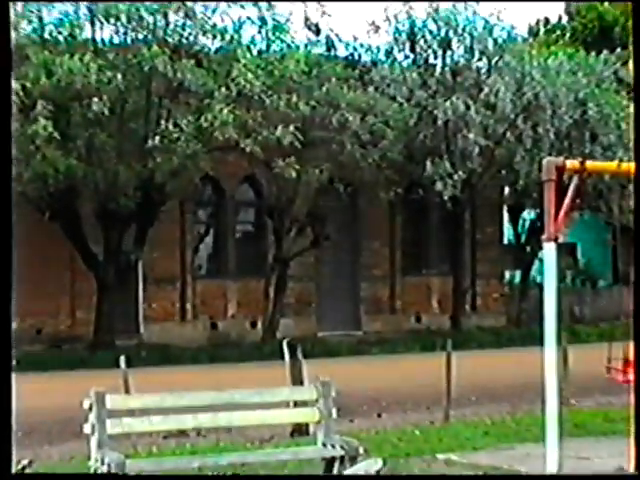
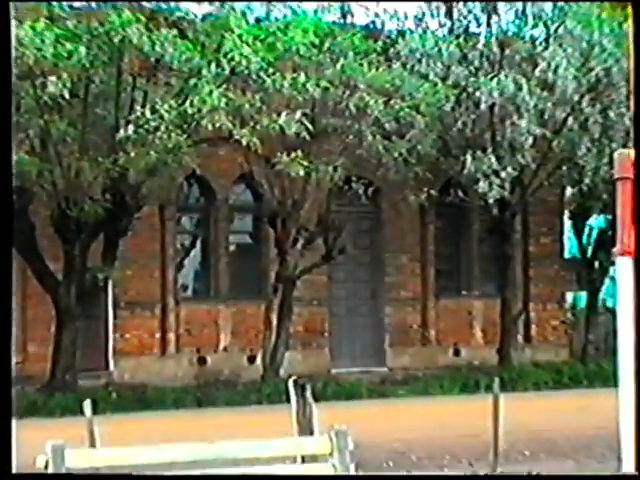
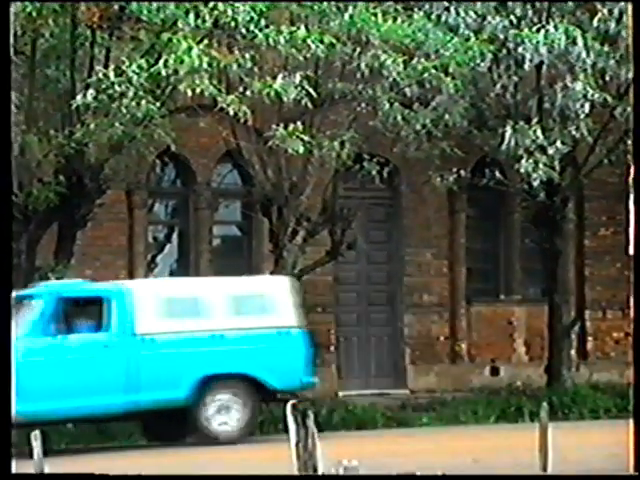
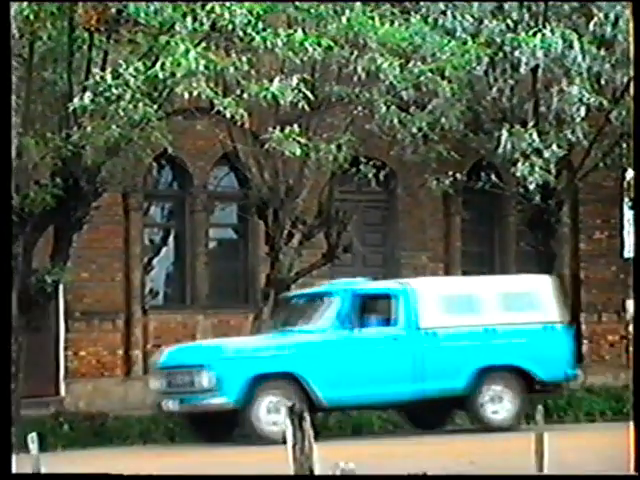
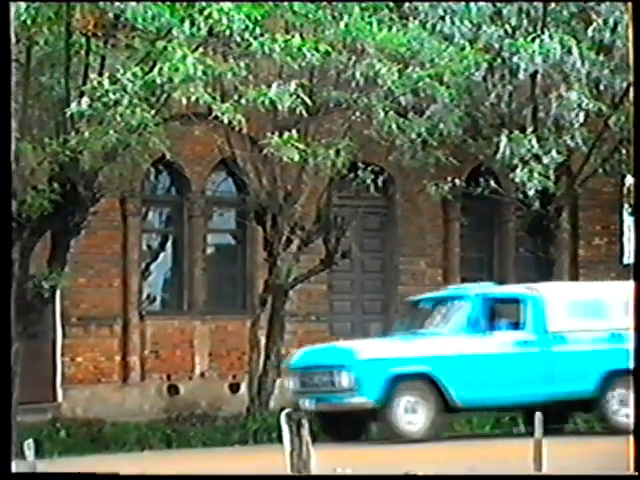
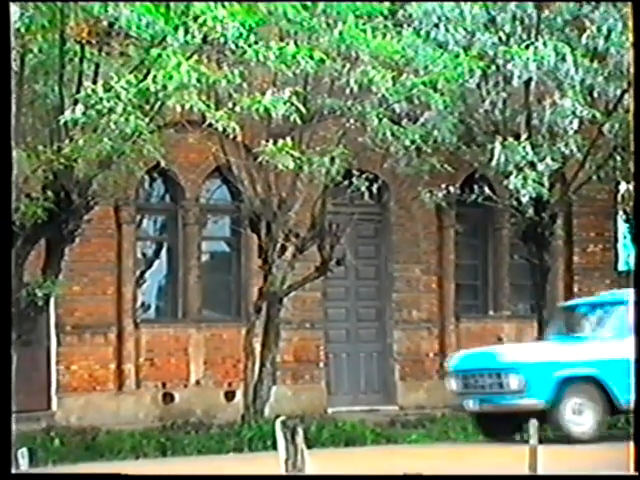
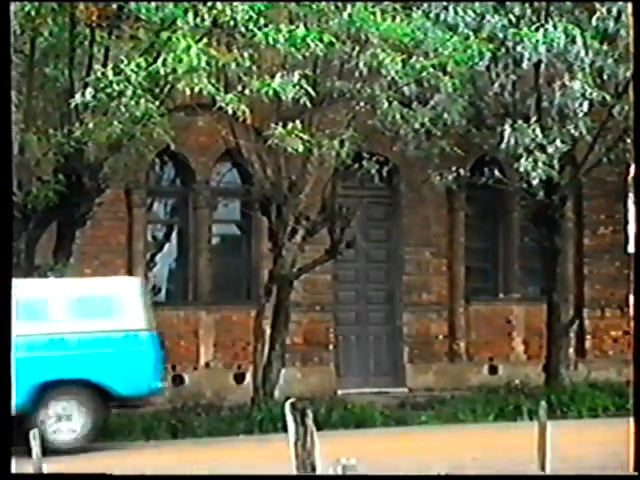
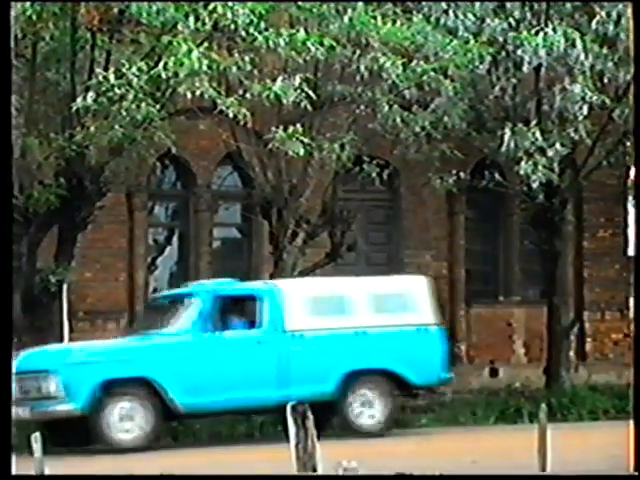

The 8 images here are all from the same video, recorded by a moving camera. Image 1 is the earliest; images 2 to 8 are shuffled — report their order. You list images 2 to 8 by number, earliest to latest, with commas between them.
2, 6, 5, 4, 8, 3, 7
